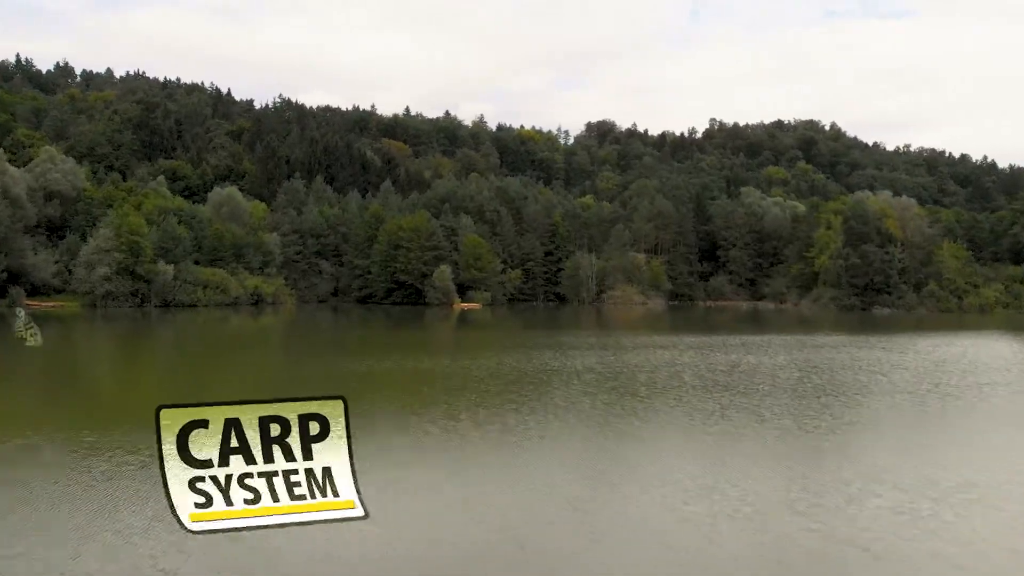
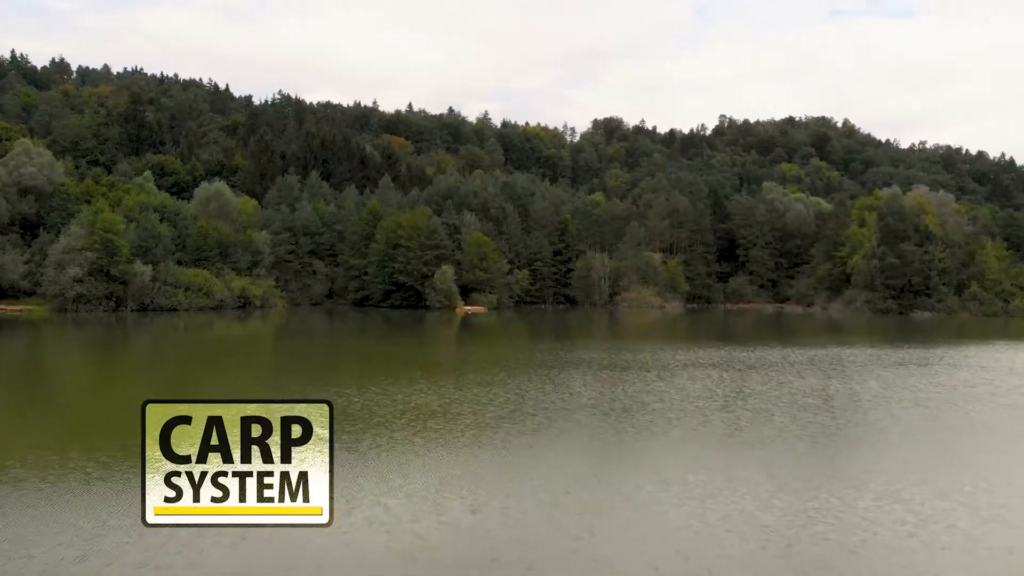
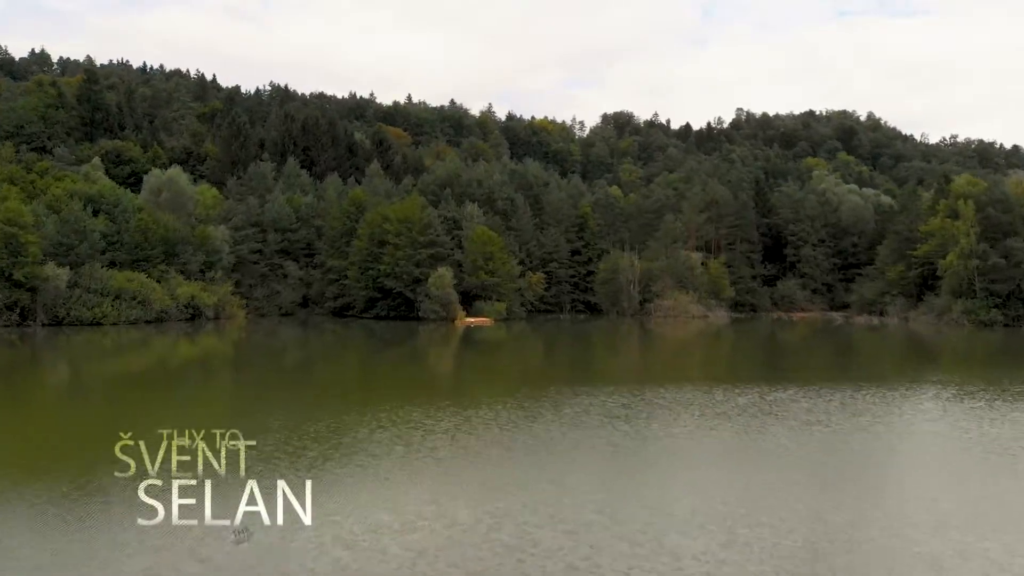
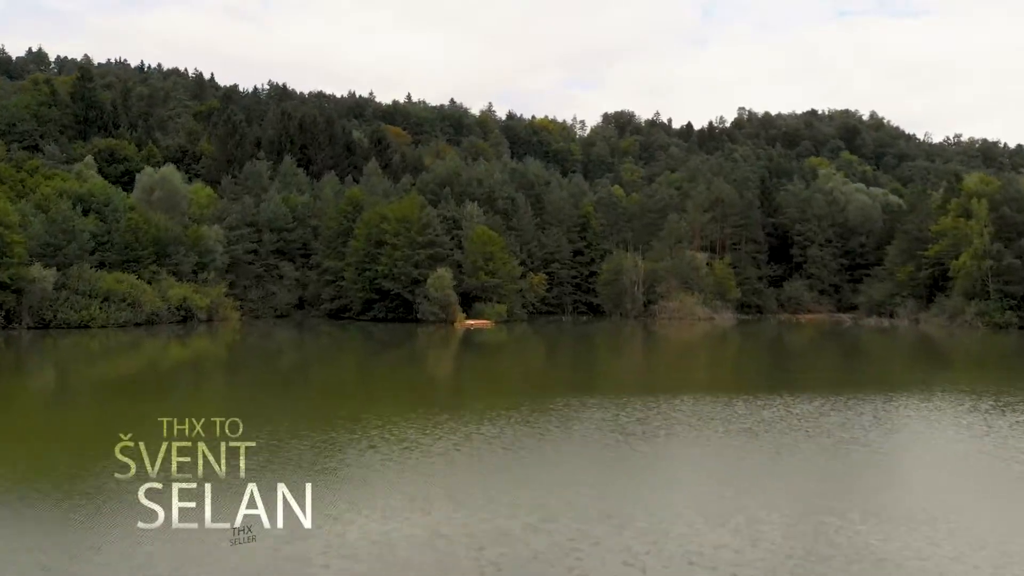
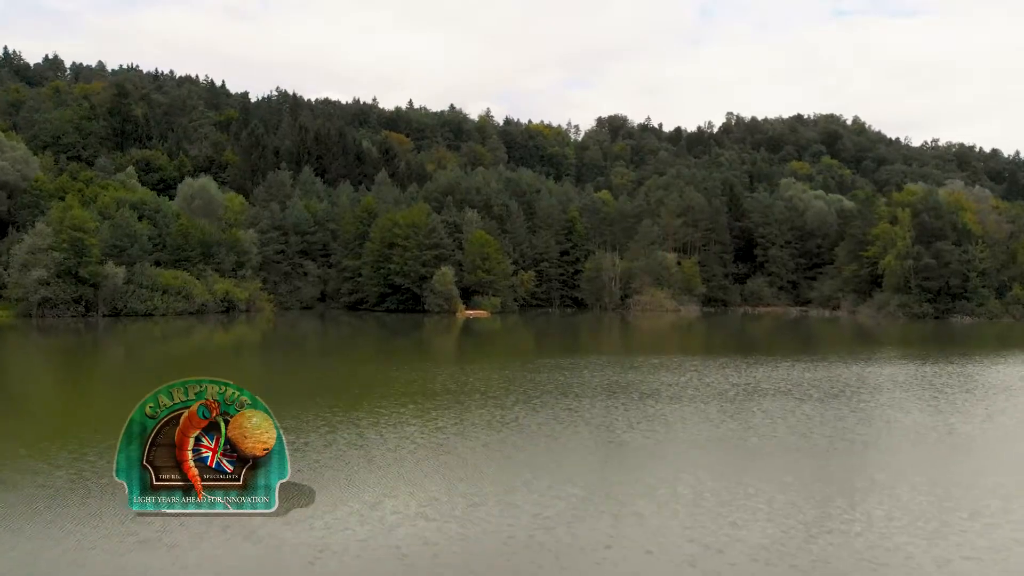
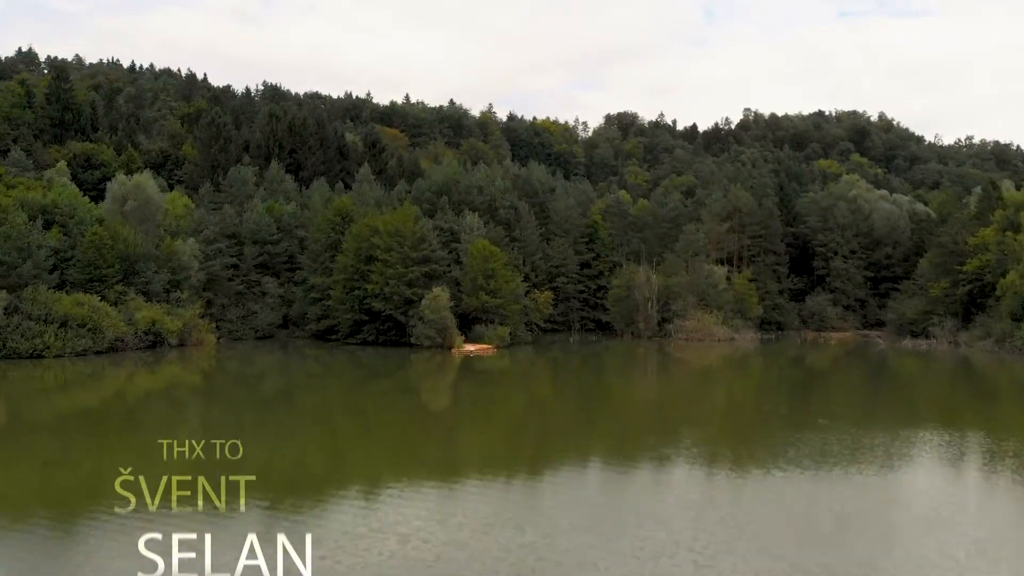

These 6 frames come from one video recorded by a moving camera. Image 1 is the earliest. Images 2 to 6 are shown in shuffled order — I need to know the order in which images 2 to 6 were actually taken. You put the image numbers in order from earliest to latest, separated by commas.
2, 5, 3, 4, 6
